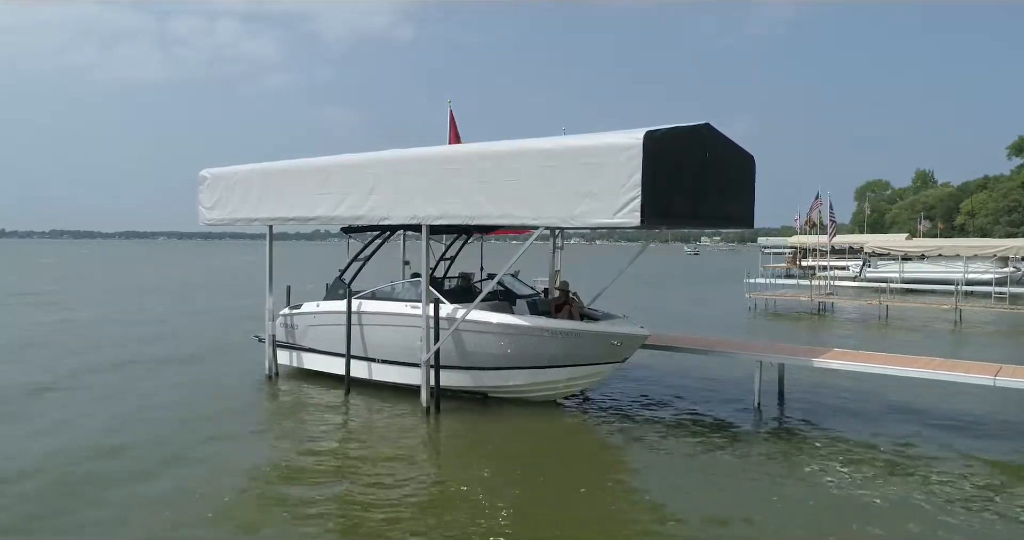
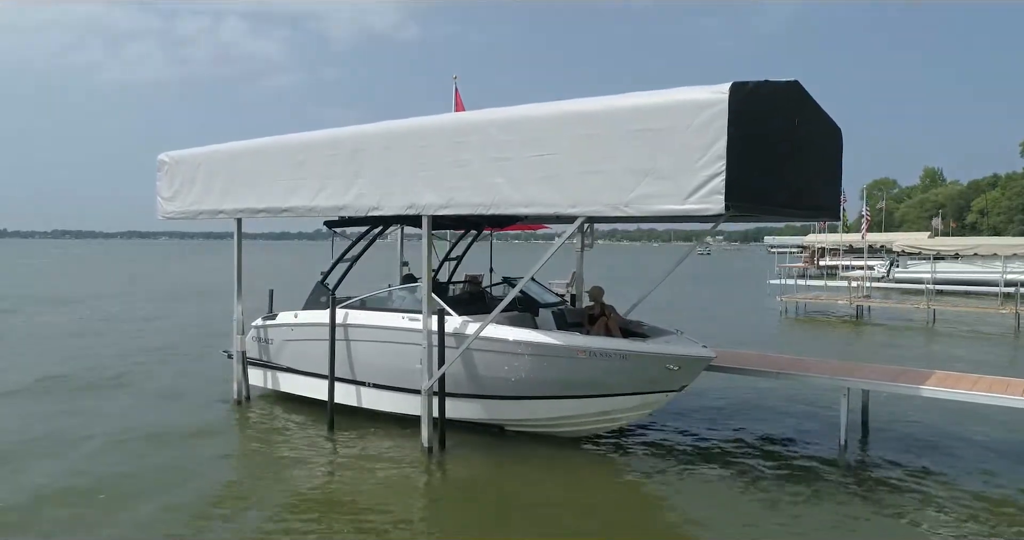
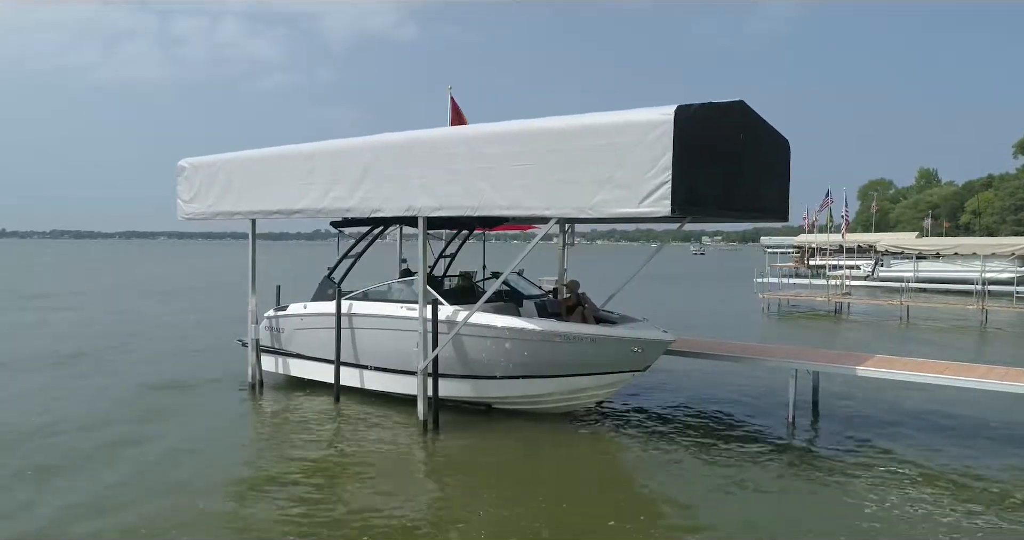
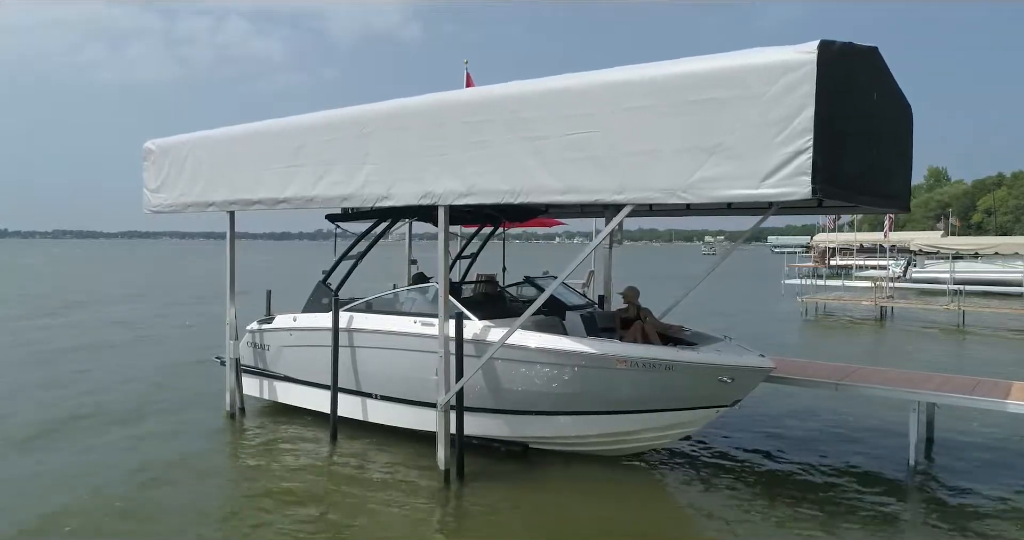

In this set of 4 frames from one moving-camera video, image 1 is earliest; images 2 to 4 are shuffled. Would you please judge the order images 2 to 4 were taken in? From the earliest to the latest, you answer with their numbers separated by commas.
3, 2, 4
